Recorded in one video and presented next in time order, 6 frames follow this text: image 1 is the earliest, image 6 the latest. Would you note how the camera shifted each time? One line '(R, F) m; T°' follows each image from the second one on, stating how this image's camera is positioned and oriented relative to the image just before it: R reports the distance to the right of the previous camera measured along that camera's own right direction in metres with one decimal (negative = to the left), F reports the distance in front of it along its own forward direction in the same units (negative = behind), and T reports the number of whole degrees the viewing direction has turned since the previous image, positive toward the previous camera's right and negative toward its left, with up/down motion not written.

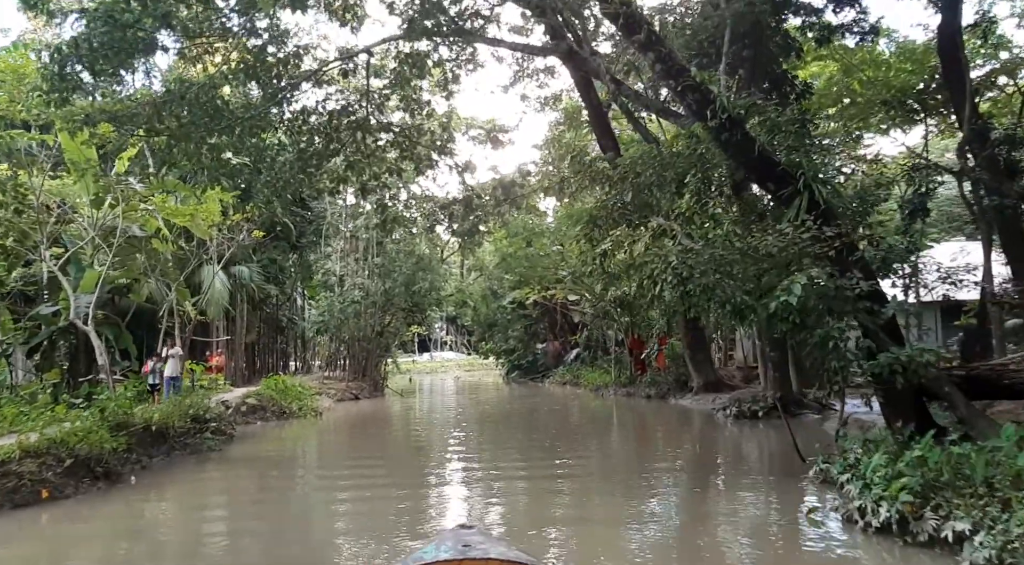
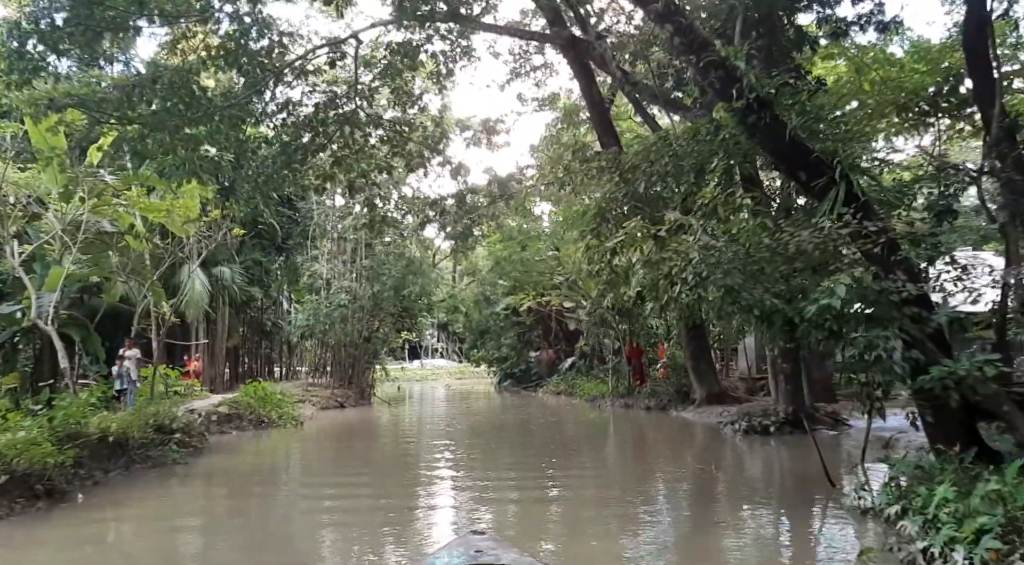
(0.0, +0.6) m; +1°
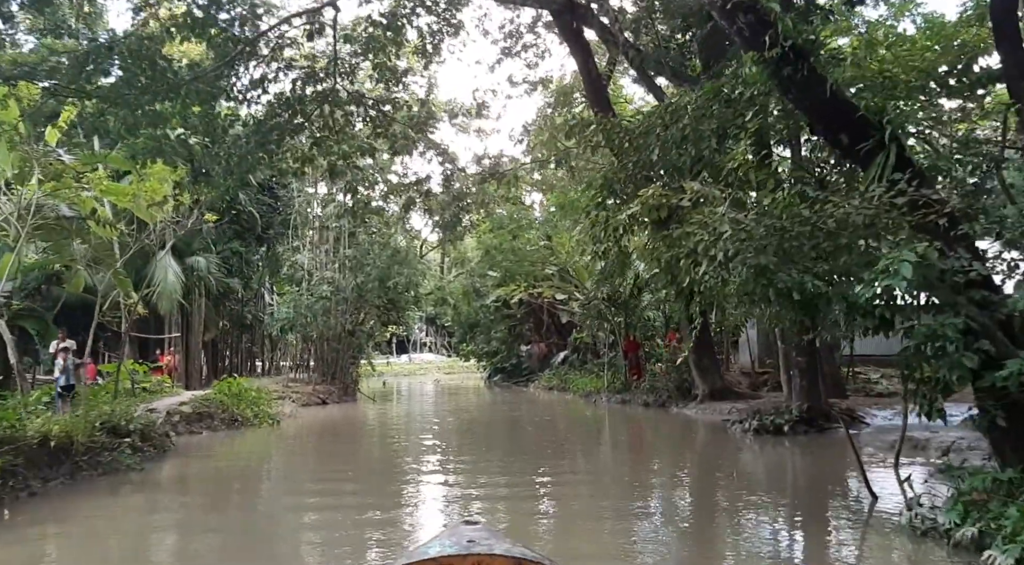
(0.0, +0.7) m; +1°
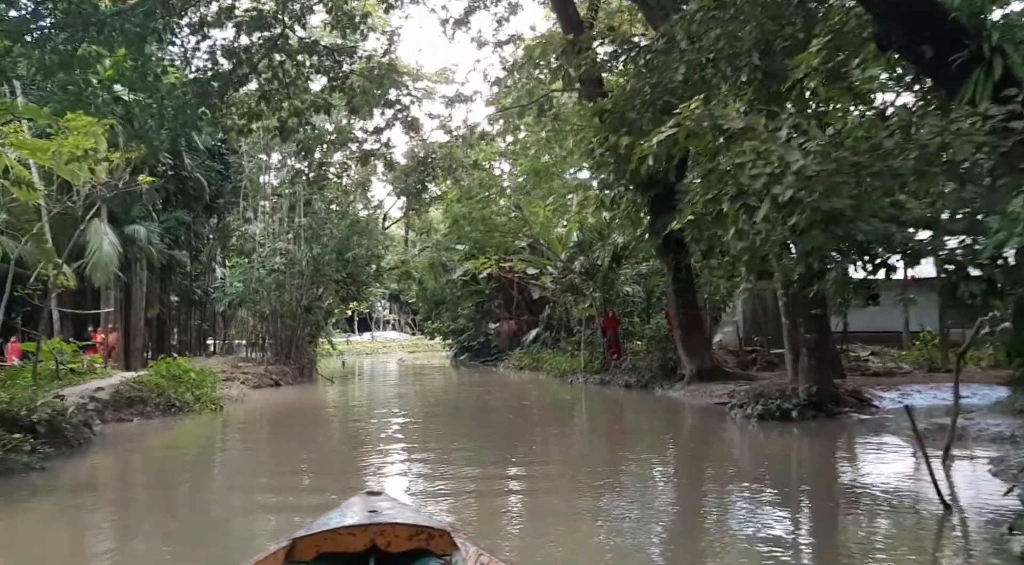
(-0.1, +1.0) m; +3°
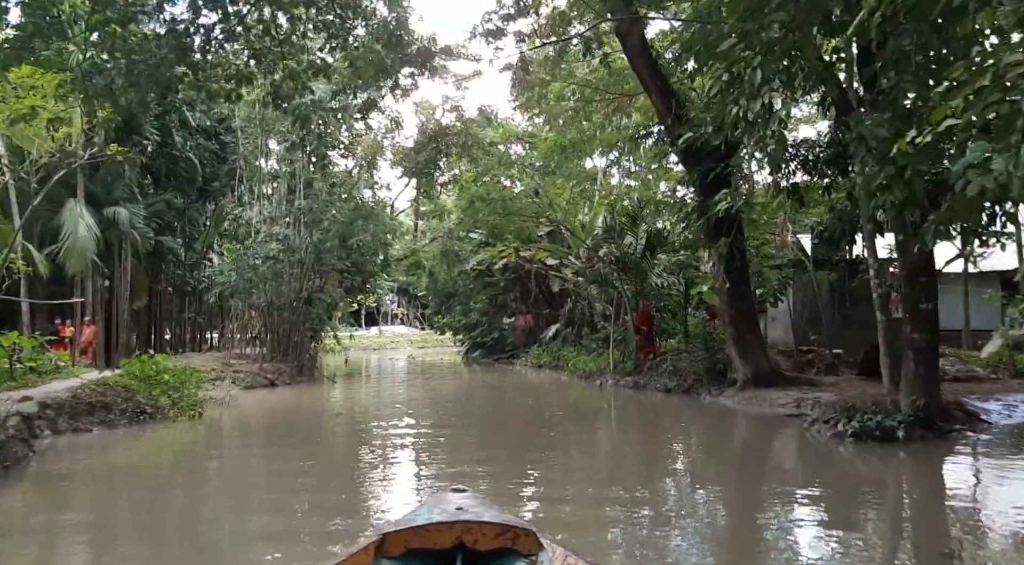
(-0.2, +1.3) m; -1°
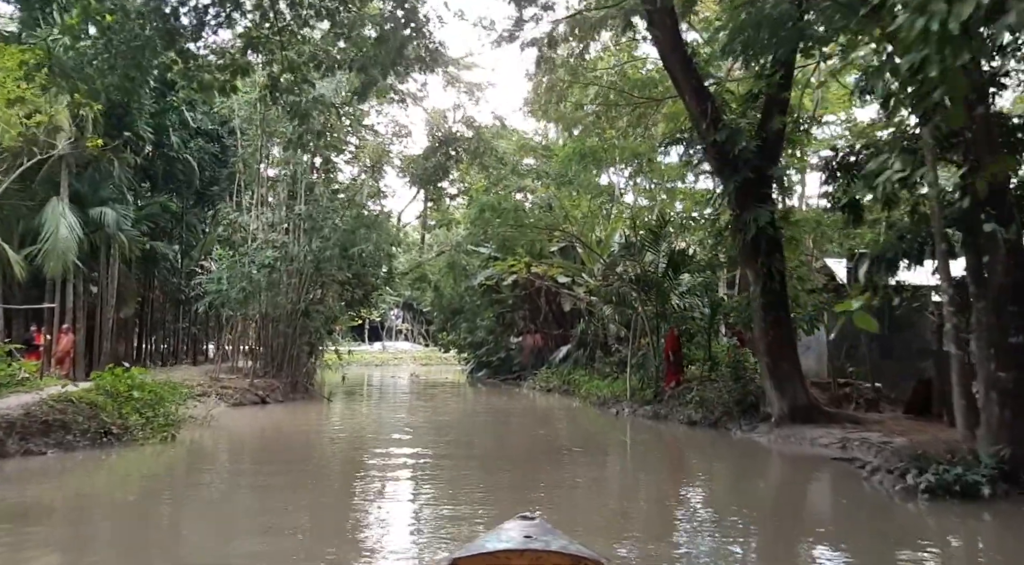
(-0.1, +0.8) m; -1°
